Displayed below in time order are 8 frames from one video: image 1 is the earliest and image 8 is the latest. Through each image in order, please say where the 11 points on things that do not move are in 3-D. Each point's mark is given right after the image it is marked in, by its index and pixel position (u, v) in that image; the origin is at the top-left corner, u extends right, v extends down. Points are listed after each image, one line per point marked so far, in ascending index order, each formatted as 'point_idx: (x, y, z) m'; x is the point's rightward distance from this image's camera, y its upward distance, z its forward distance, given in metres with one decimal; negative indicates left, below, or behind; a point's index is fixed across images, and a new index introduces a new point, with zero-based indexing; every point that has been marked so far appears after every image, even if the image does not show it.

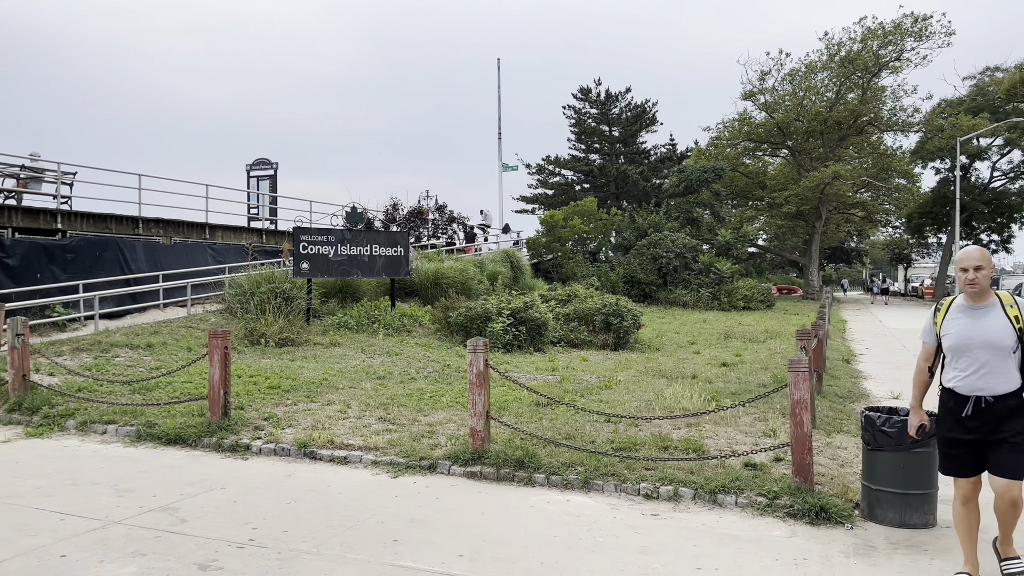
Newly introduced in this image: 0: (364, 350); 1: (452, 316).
0: (-2.4, -1.0, +13.5) m
1: (-1.1, -0.6, +15.5) m
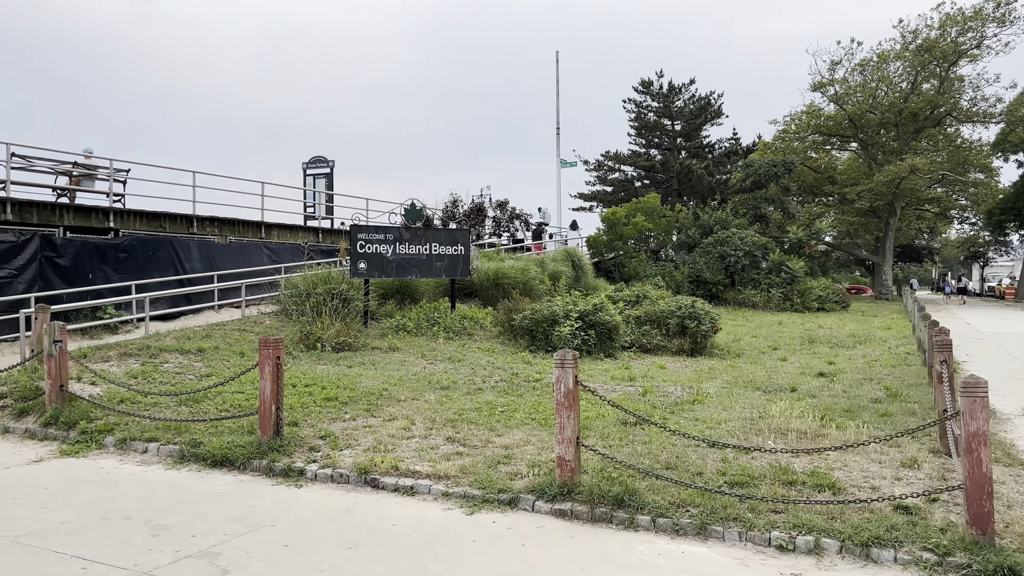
0: (-1.3, -1.0, +12.6) m
1: (+0.1, -0.6, +14.5) m
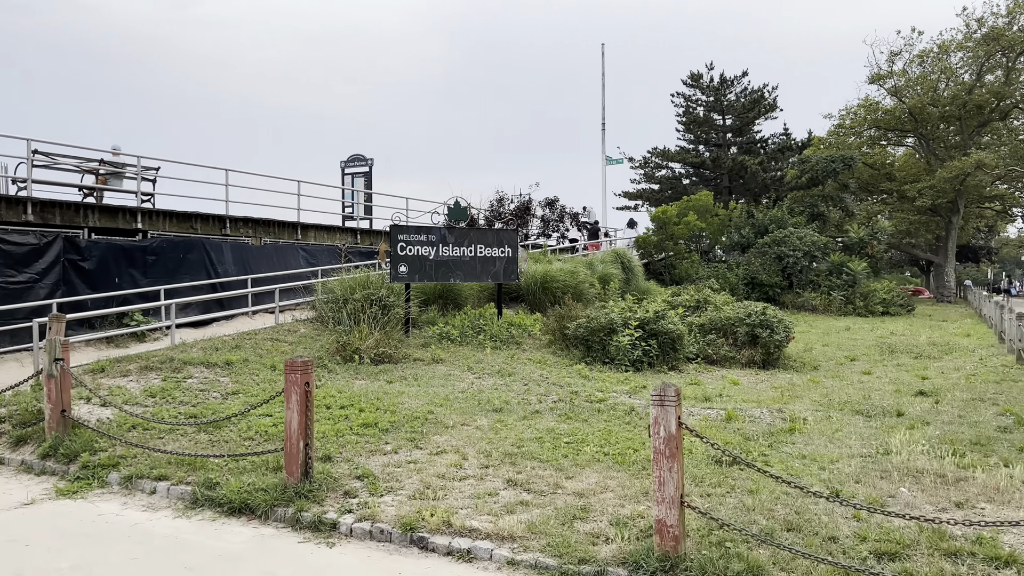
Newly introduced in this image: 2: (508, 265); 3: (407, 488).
0: (-0.6, -1.1, +11.5) m
1: (+0.9, -0.7, +13.4) m
2: (-0.1, +0.4, +14.5) m
3: (-0.7, -1.4, +5.6) m
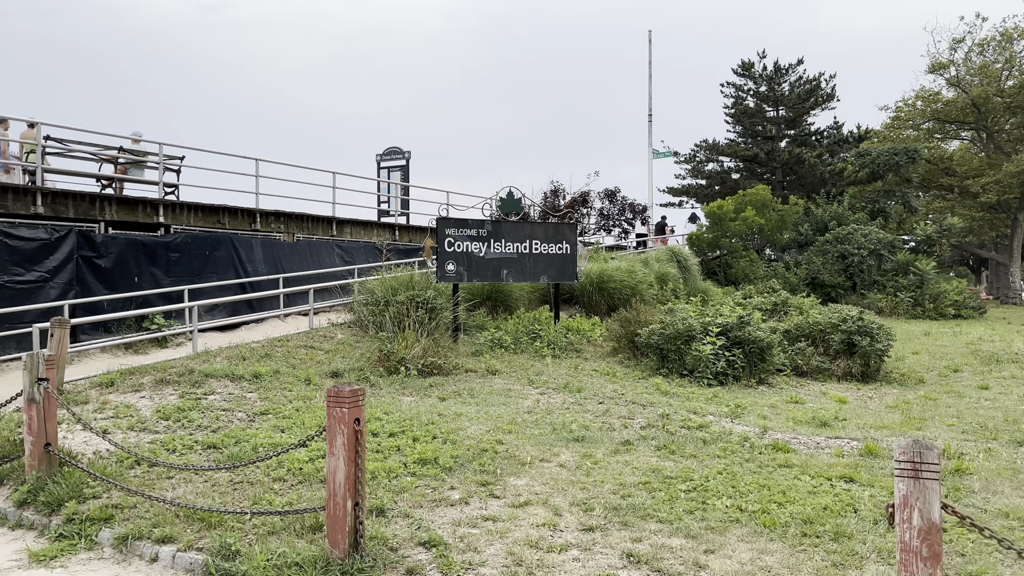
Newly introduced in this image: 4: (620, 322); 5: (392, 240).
0: (+0.3, -1.1, +10.0) m
1: (+1.8, -0.7, +11.8) m
2: (+0.8, +0.4, +12.9) m
3: (-0.1, -1.4, +4.1) m
4: (+1.6, -0.5, +12.4) m
5: (-2.7, +1.1, +18.7) m
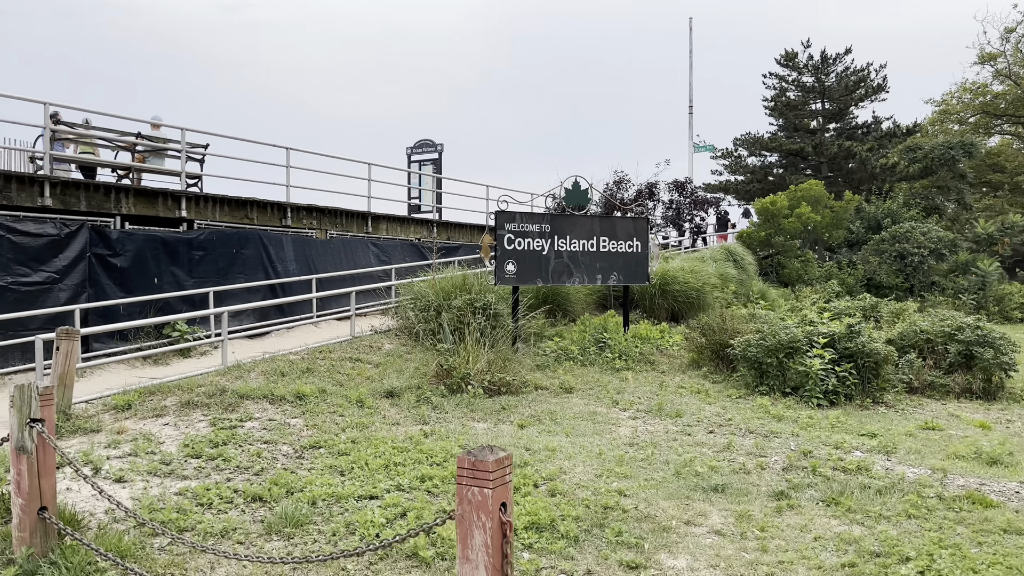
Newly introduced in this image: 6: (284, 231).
0: (+1.1, -1.2, +8.5) m
1: (+2.7, -0.7, +10.3) m
2: (+1.7, +0.4, +11.5) m
3: (+0.6, -1.4, +2.7) m
4: (+2.5, -0.6, +10.9) m
5: (-1.7, +1.1, +17.3) m
6: (-3.8, +1.0, +13.9) m
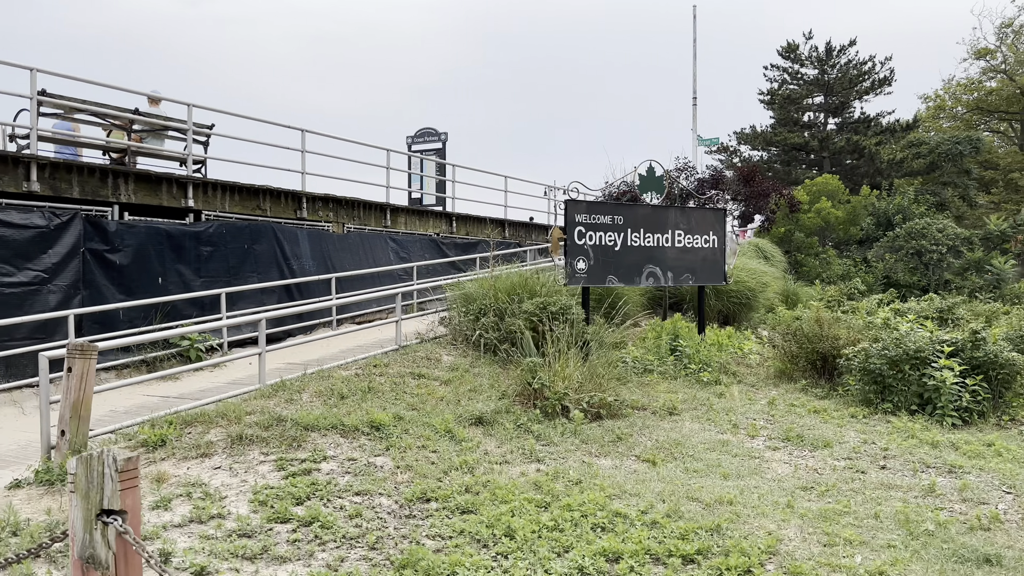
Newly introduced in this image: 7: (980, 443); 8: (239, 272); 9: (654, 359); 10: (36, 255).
0: (+2.0, -1.2, +7.2) m
1: (+3.5, -0.8, +9.1) m
2: (+2.5, +0.4, +10.2) m
3: (+1.8, -1.5, +1.3) m
4: (+3.3, -0.6, +9.6) m
5: (-1.2, +1.1, +15.8) m
6: (-3.2, +1.0, +12.3) m
7: (+4.0, -1.3, +7.1) m
8: (-3.6, +0.2, +10.9) m
9: (+1.6, -0.8, +9.4) m
10: (-4.9, +0.3, +8.6) m
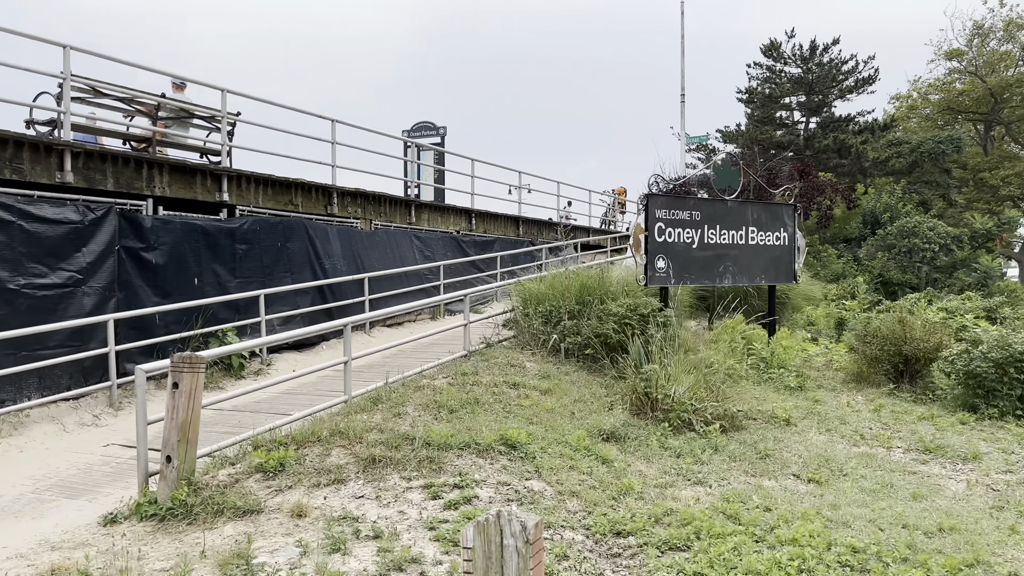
0: (+2.9, -1.2, +6.8) m
1: (+4.3, -0.7, +8.7) m
2: (+3.2, +0.4, +9.7) m
3: (+3.0, -1.5, +0.9) m
4: (+4.0, -0.6, +9.3) m
5: (-0.9, +1.1, +15.1) m
6: (-2.6, +0.9, +11.5) m
7: (+4.9, -1.3, +6.8) m
8: (-2.9, +0.2, +10.1) m
9: (+2.4, -0.8, +8.9) m
10: (-4.1, +0.3, +7.7) m
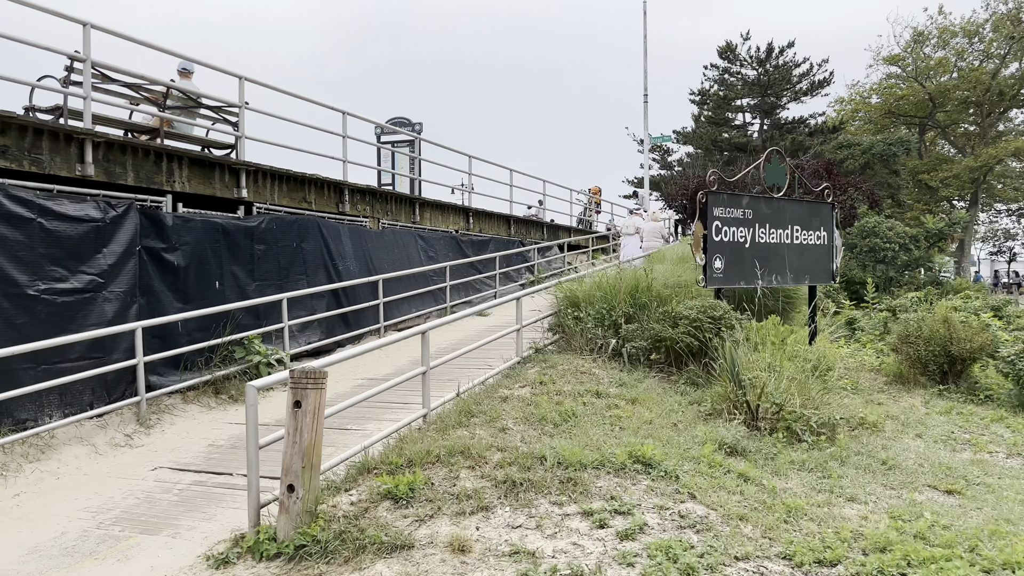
0: (+3.6, -1.2, +6.6) m
1: (+4.8, -0.8, +8.7) m
2: (+3.6, +0.4, +9.6) m
3: (+4.2, -1.5, +0.8) m
4: (+4.5, -0.6, +9.2) m
5: (-0.9, +1.1, +14.6) m
6: (-2.3, +0.9, +10.9) m
7: (+5.6, -1.3, +6.8) m
8: (-2.5, +0.2, +9.4) m
9: (+2.9, -0.8, +8.7) m
10: (-3.5, +0.3, +6.9) m
